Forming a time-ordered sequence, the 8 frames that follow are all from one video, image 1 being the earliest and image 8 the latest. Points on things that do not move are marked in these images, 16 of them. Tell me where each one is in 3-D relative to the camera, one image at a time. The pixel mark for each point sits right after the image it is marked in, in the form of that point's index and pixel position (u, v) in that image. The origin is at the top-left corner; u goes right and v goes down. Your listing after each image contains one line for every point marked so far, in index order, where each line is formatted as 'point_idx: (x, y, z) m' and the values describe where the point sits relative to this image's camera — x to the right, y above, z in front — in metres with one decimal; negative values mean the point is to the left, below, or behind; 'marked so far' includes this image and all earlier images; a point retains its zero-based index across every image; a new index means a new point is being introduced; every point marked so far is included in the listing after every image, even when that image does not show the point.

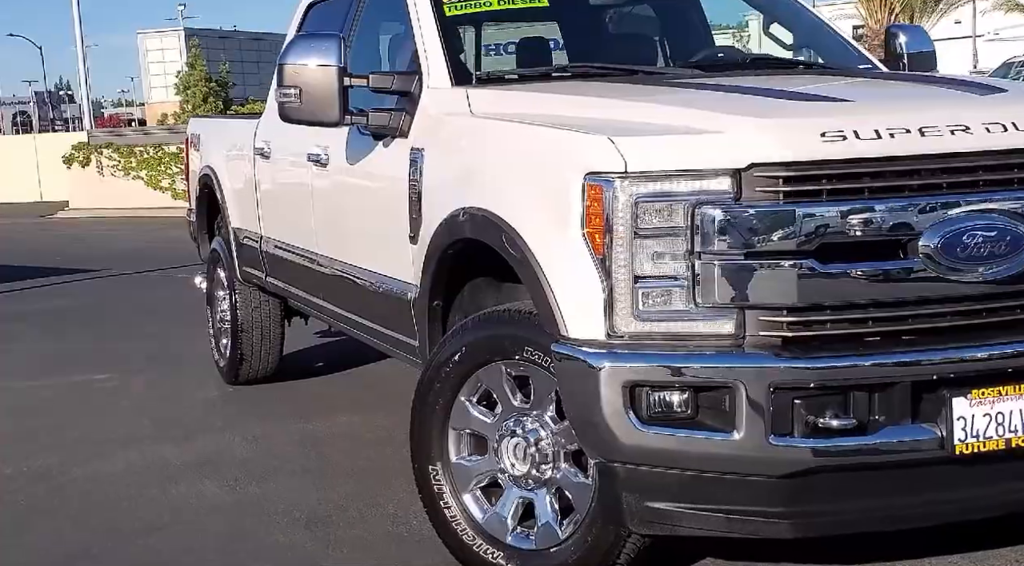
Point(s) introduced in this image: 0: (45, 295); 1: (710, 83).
0: (-4.6, -0.1, +11.4) m
1: (+0.6, +0.6, +3.7) m
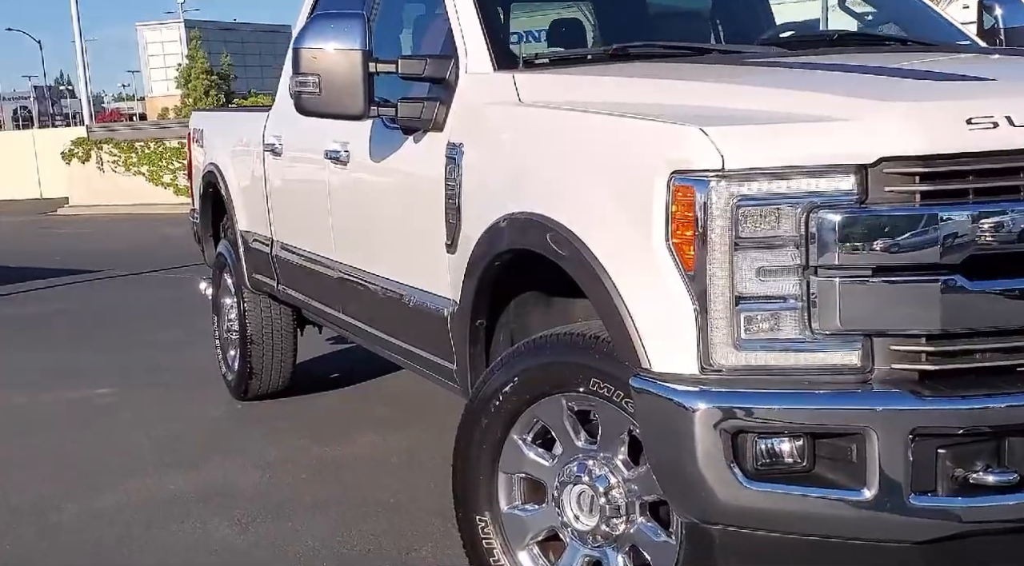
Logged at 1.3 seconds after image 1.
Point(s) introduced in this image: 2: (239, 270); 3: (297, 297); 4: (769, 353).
0: (-4.4, -0.2, +10.8) m
1: (+0.8, +0.6, +3.2) m
2: (-1.5, +0.1, +6.4) m
3: (-1.0, -0.1, +5.6) m
4: (+0.6, -0.2, +2.5) m
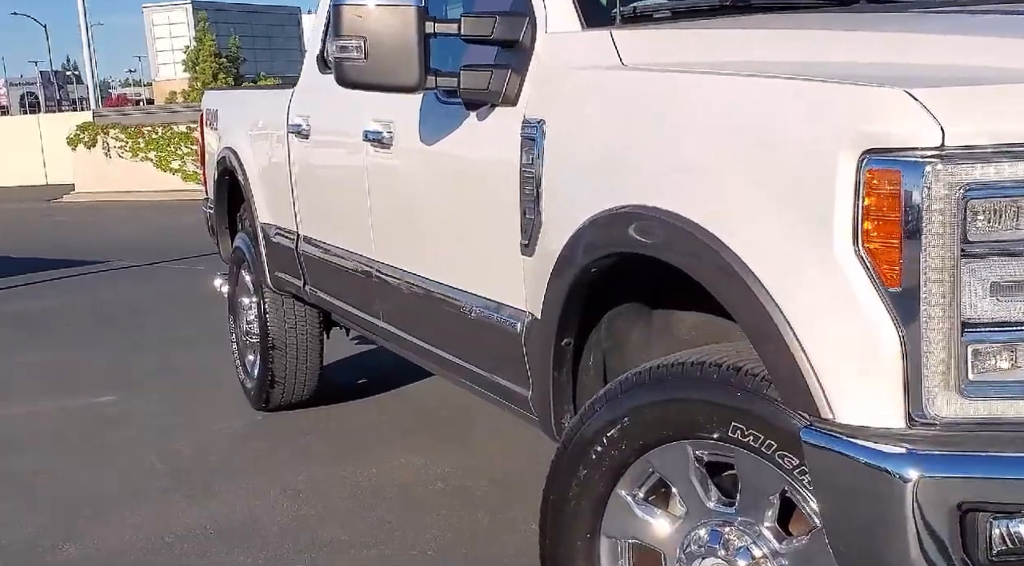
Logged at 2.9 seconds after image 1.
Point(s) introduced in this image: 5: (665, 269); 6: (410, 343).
0: (-4.1, -0.1, +10.2) m
1: (+1.0, +0.6, +2.5) m
2: (-1.2, +0.1, +5.7) m
3: (-0.8, -0.1, +4.9) m
4: (+0.8, -0.2, +1.9) m
5: (+0.3, 0.0, +2.7) m
6: (-0.4, -0.2, +4.0) m
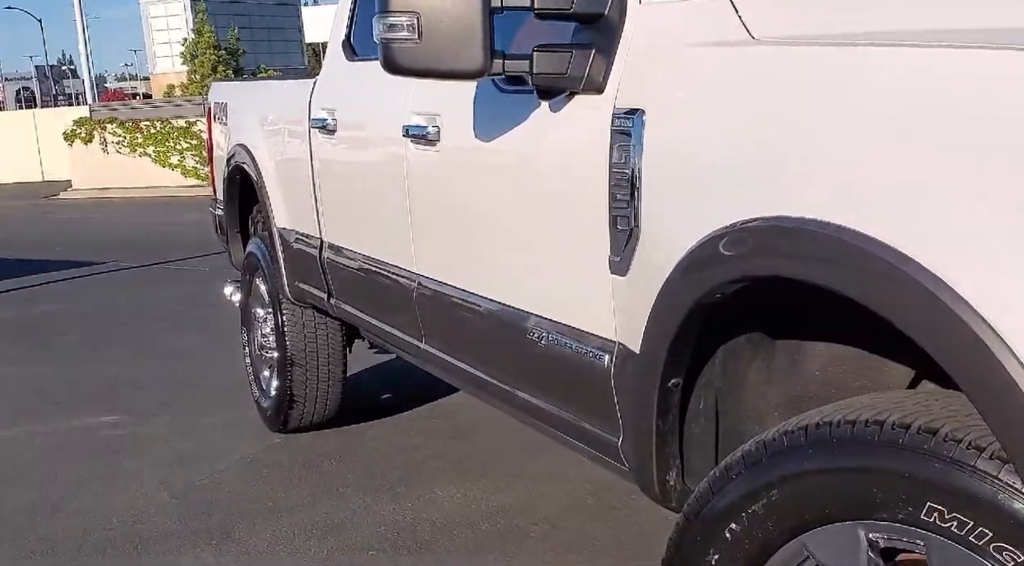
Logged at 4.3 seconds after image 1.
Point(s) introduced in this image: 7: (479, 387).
0: (-3.9, -0.1, +9.7) m
1: (+1.2, +0.5, +1.9) m
2: (-1.0, 0.0, +5.2) m
3: (-0.6, -0.1, +4.4) m
4: (+1.0, -0.2, +1.3) m
5: (+0.5, 0.0, +2.2) m
6: (-0.2, -0.2, +3.5) m
7: (-0.1, -0.3, +3.4) m
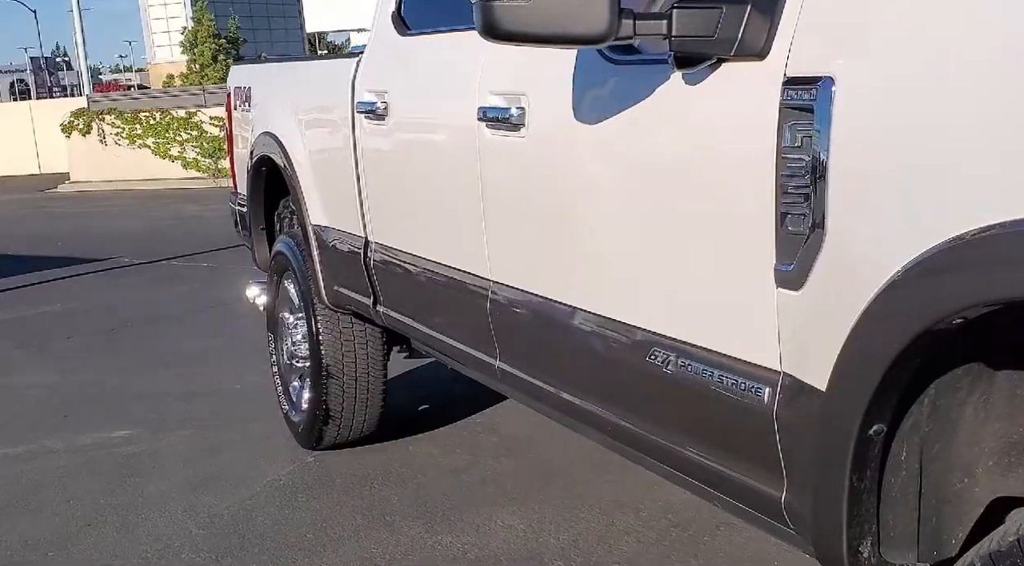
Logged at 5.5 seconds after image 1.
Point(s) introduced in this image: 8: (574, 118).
0: (-3.7, -0.1, +9.1) m
1: (+1.4, +0.5, +1.4) m
2: (-0.8, 0.0, +4.7) m
3: (-0.4, -0.1, +3.9) m
4: (+1.2, -0.3, +0.8) m
5: (+0.8, 0.0, +1.7) m
6: (0.0, -0.3, +3.0) m
7: (+0.1, -0.3, +2.9) m
8: (+0.1, +0.4, +2.6) m
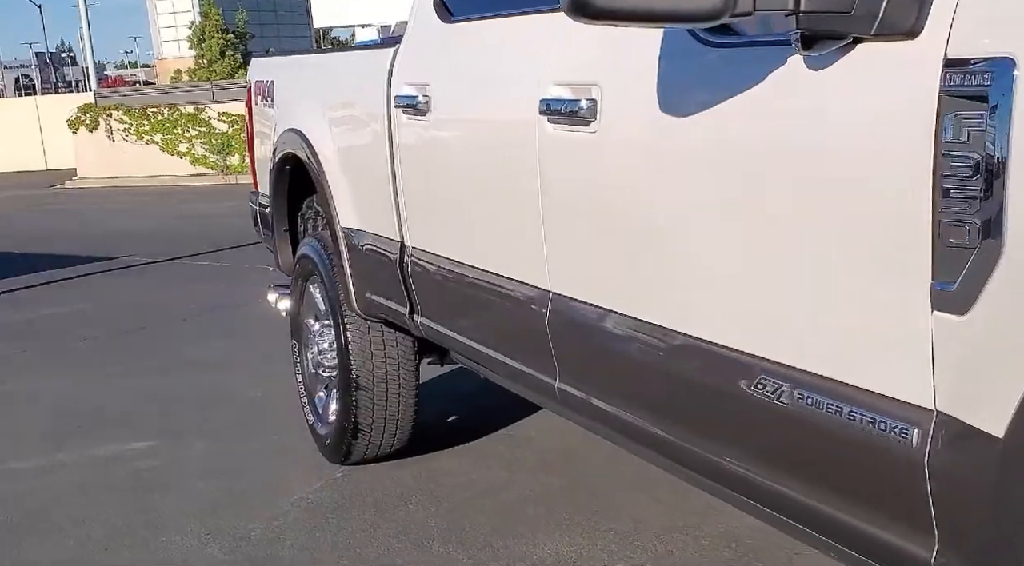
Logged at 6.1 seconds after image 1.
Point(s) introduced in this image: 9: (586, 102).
0: (-3.5, -0.1, +8.8) m
1: (+1.6, +0.5, +1.1) m
2: (-0.6, 0.0, +4.3) m
3: (-0.2, -0.2, +3.6) m
4: (+1.4, -0.3, +0.5) m
5: (+0.9, -0.1, +1.3) m
6: (+0.2, -0.3, +2.7) m
7: (+0.3, -0.3, +2.6) m
8: (+0.3, +0.3, +2.3) m
9: (+0.2, +0.4, +2.5) m
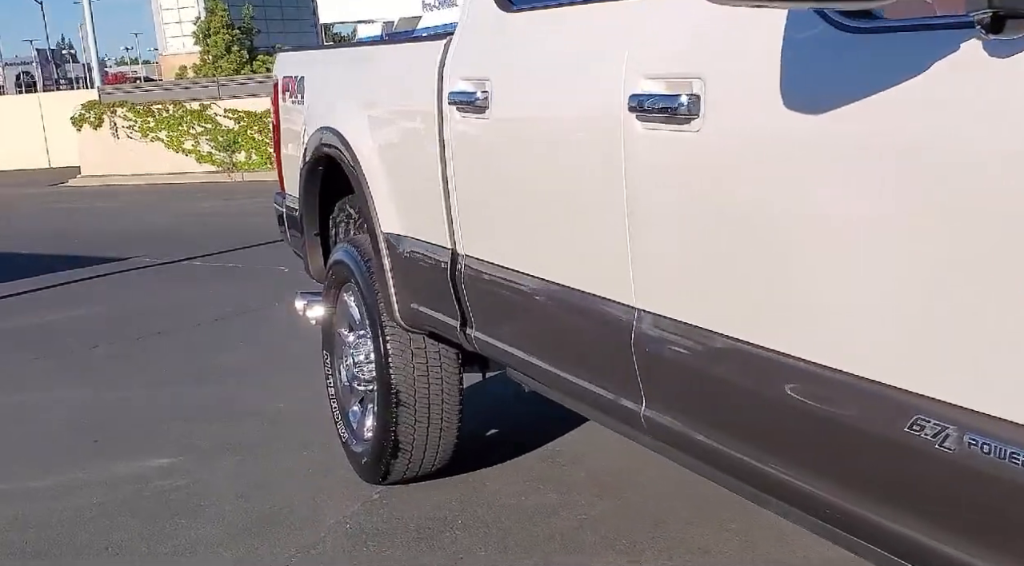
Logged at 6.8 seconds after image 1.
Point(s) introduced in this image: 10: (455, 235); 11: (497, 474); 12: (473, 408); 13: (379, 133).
0: (-3.3, -0.2, +8.6) m
1: (+1.7, +0.4, +0.8) m
2: (-0.5, 0.0, +4.1) m
3: (0.0, -0.2, +3.3) m
4: (+1.5, -0.3, +0.2) m
5: (+1.1, -0.1, +1.1) m
6: (+0.4, -0.3, +2.4) m
7: (+0.5, -0.4, +2.3) m
8: (+0.5, +0.3, +2.0) m
9: (+0.3, +0.4, +2.3) m
10: (-0.2, +0.1, +3.5) m
11: (-0.1, -0.7, +4.4) m
12: (-0.2, -0.6, +5.1) m
13: (-0.4, +0.5, +3.8) m
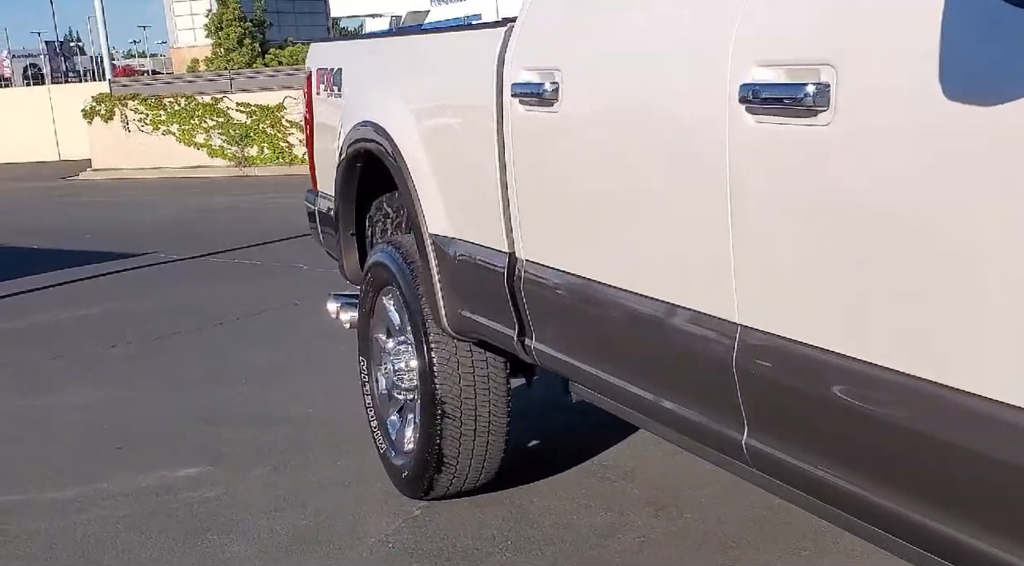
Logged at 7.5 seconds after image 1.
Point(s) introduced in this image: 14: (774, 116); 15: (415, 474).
0: (-3.1, -0.1, +8.3) m
1: (+1.9, +0.4, +0.6) m
2: (-0.3, 0.0, +3.8) m
3: (+0.1, -0.2, +3.1) m
4: (+1.7, -0.4, 0.0) m
5: (+1.2, -0.1, +0.8) m
6: (+0.5, -0.4, +2.2) m
7: (+0.6, -0.4, +2.0) m
8: (+0.6, +0.3, +1.7) m
9: (+0.5, +0.3, +2.0) m
10: (0.0, +0.1, +3.2) m
11: (+0.1, -0.7, +4.2) m
12: (0.0, -0.6, +4.9) m
13: (-0.3, +0.5, +3.5) m
14: (+0.4, +0.3, +2.1) m
15: (-0.3, -0.7, +4.0) m
